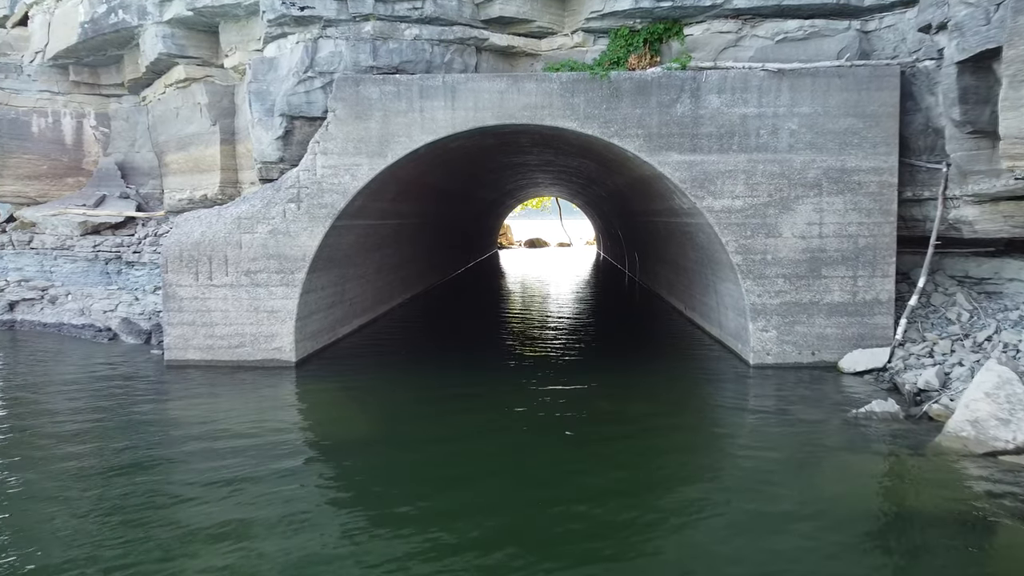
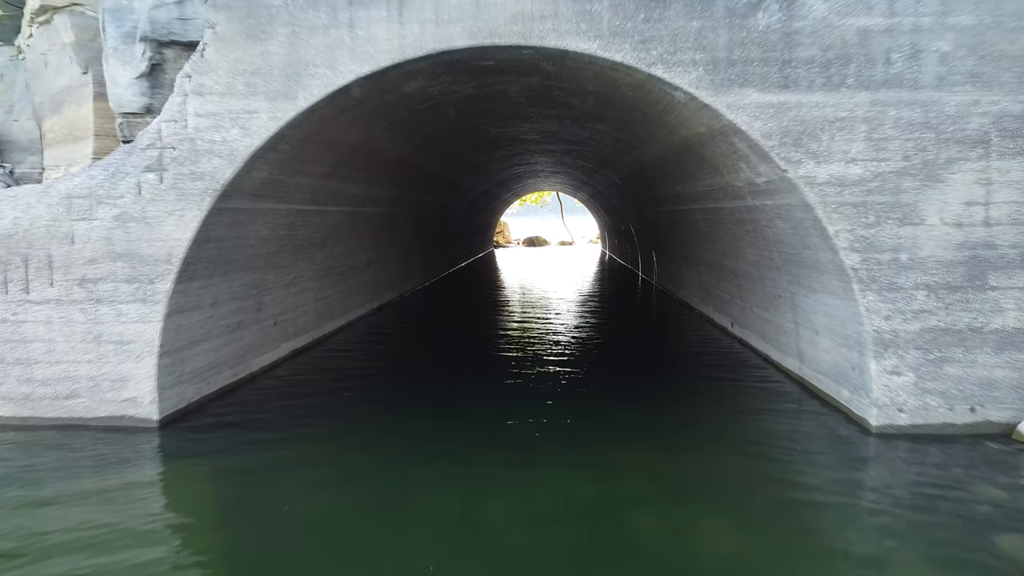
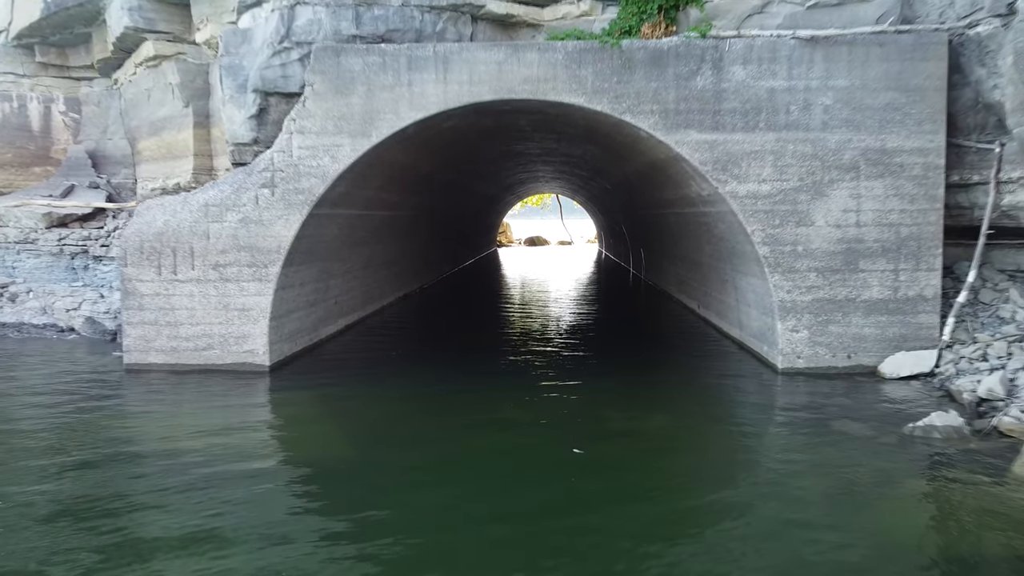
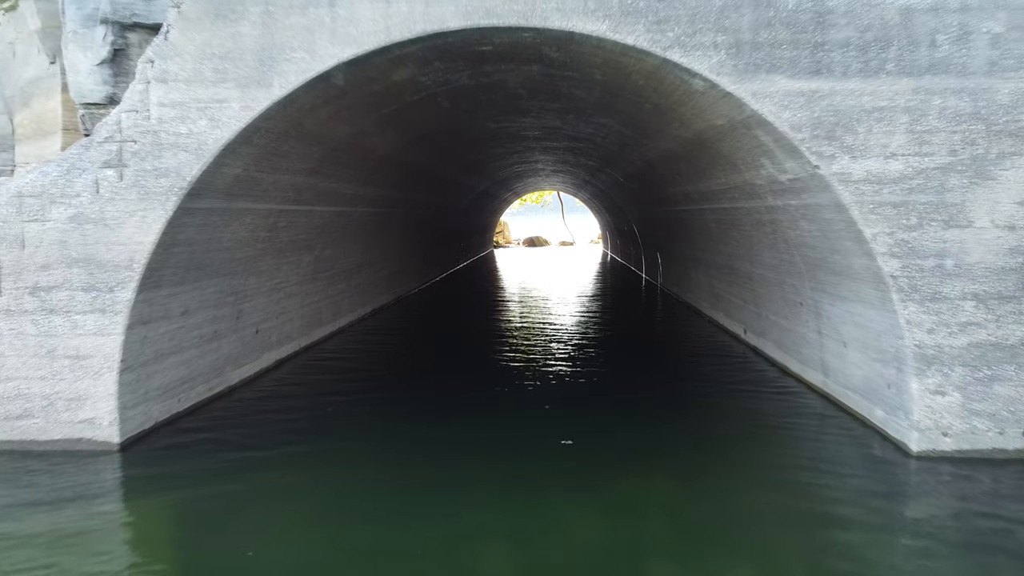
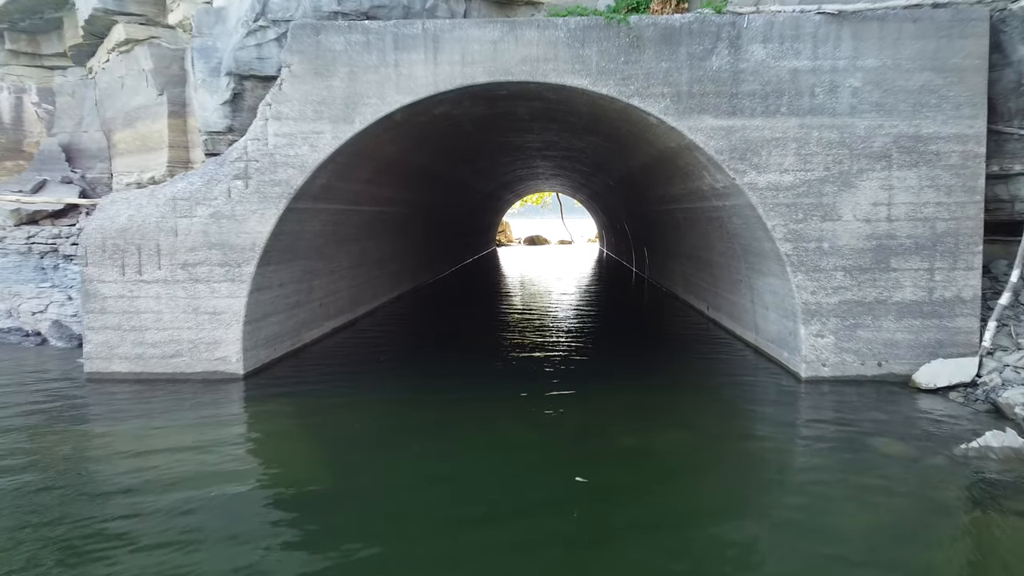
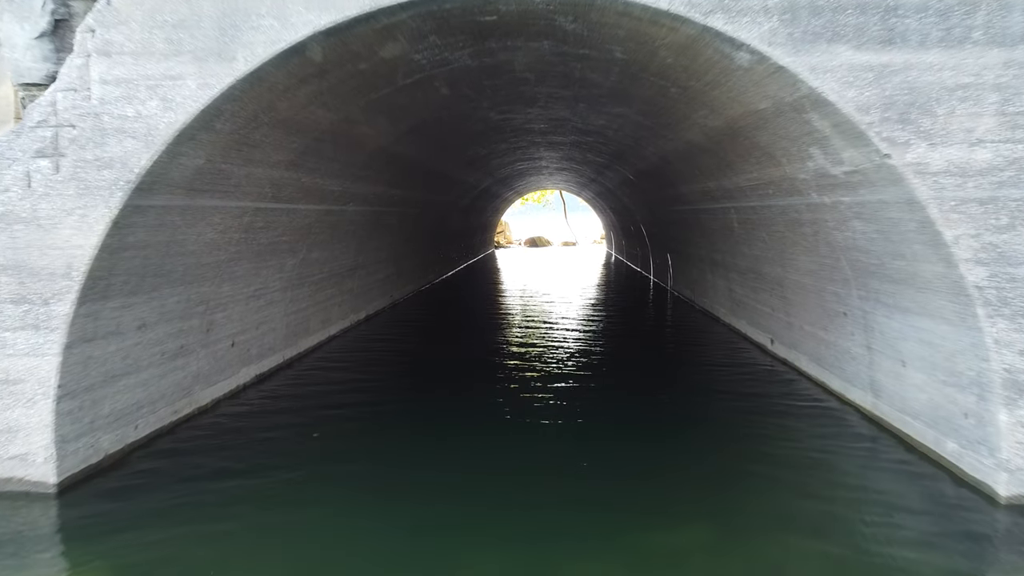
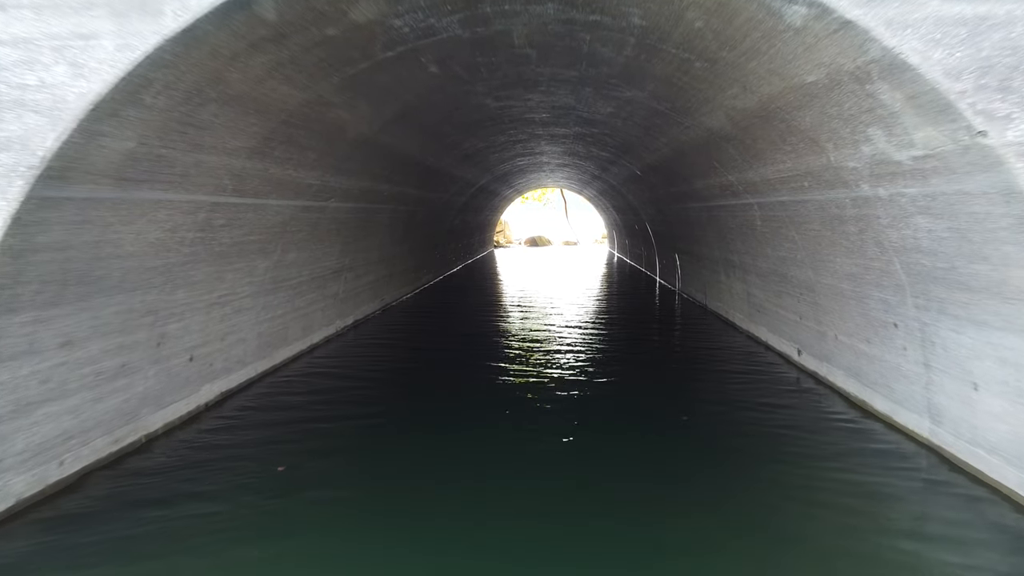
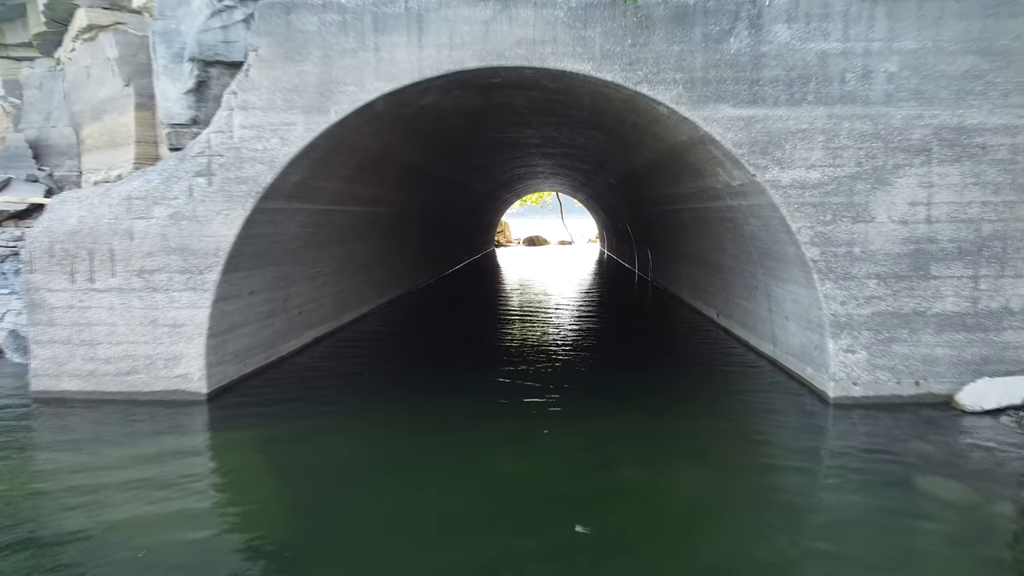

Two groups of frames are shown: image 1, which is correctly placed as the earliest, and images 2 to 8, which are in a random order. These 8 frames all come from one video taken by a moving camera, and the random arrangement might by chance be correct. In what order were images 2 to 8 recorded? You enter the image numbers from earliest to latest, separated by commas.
3, 5, 8, 2, 4, 6, 7
